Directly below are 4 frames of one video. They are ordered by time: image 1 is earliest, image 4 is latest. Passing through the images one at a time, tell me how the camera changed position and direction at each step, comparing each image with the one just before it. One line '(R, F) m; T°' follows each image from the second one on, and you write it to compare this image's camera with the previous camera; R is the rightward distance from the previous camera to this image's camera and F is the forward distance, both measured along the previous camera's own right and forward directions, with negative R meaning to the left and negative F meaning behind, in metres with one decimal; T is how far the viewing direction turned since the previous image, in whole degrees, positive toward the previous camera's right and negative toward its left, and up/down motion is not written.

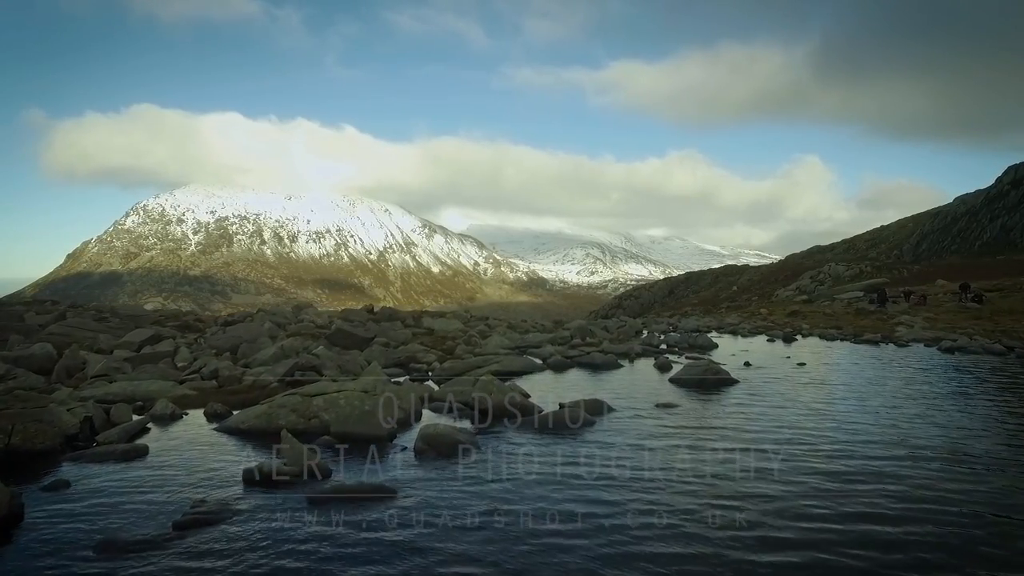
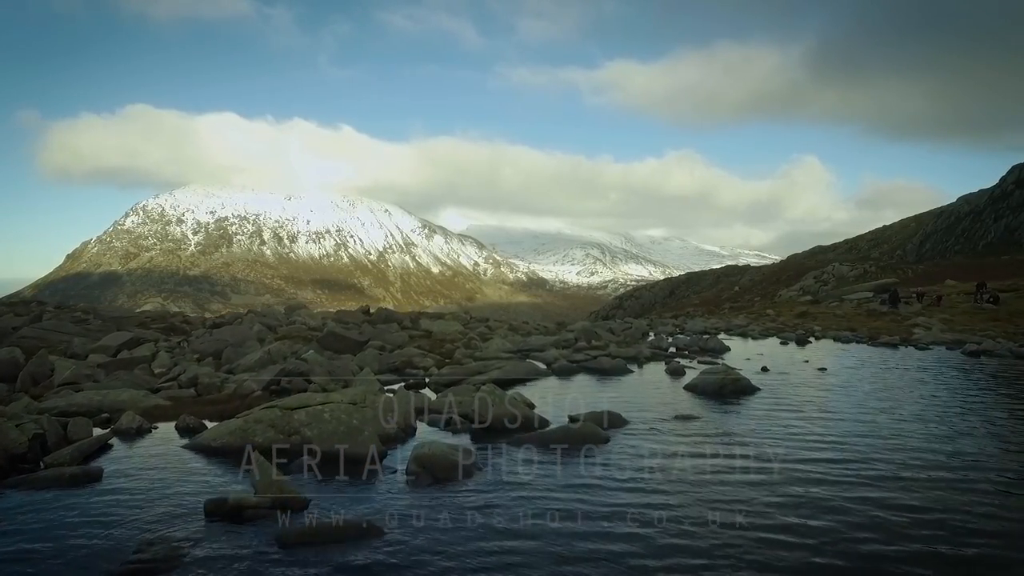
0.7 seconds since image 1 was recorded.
(-0.1, +2.0) m; 0°
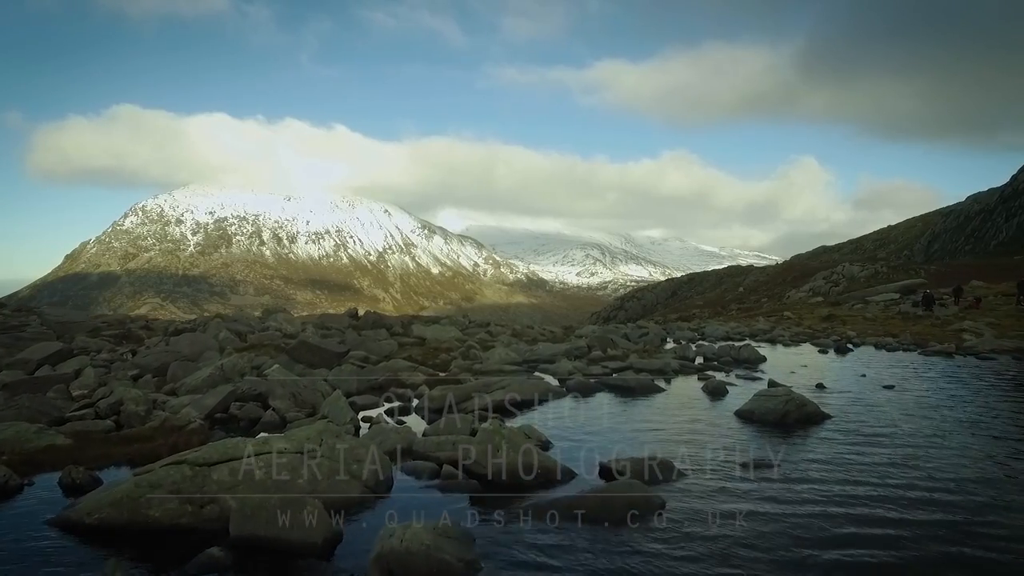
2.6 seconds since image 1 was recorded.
(-0.3, +5.2) m; 0°
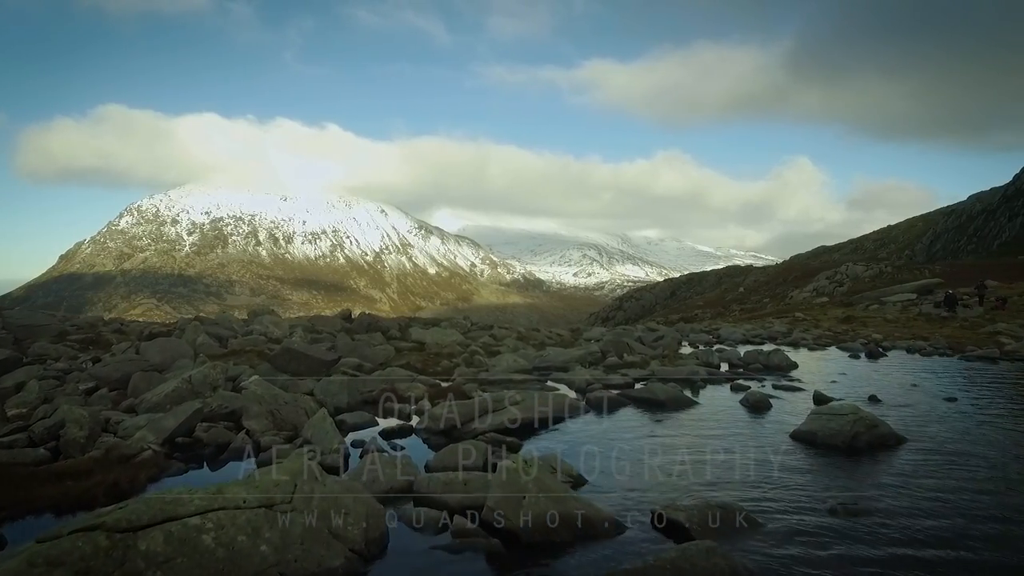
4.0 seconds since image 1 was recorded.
(-0.6, +3.1) m; 0°
